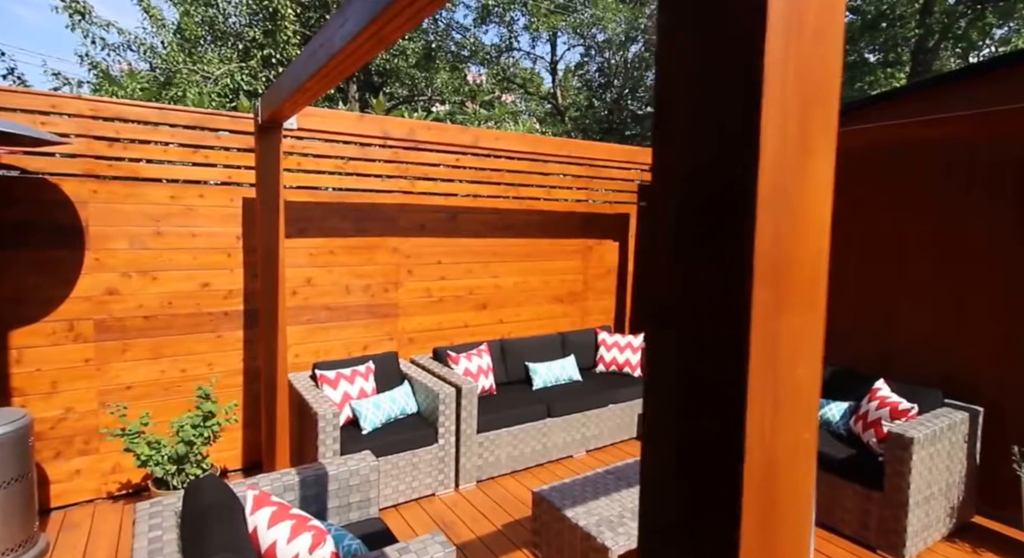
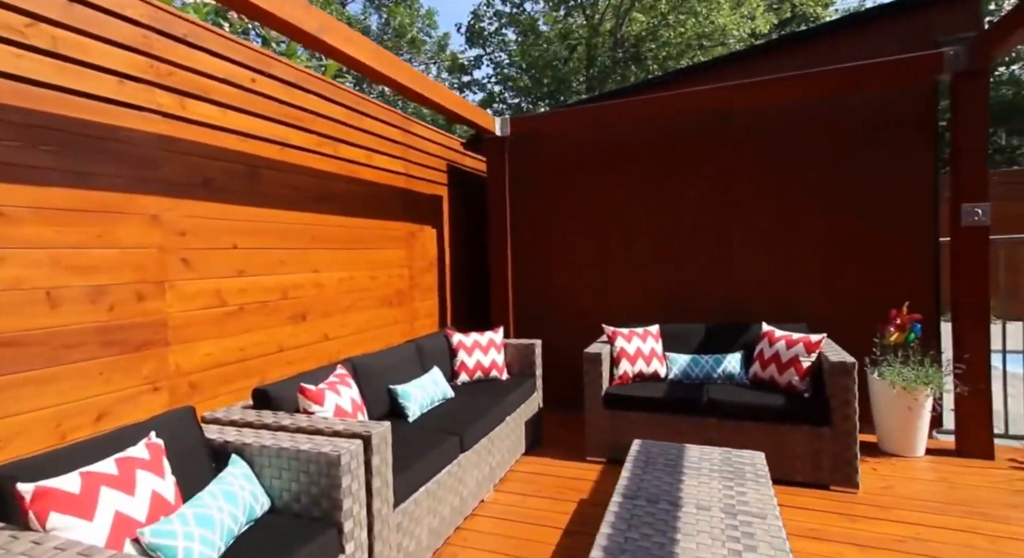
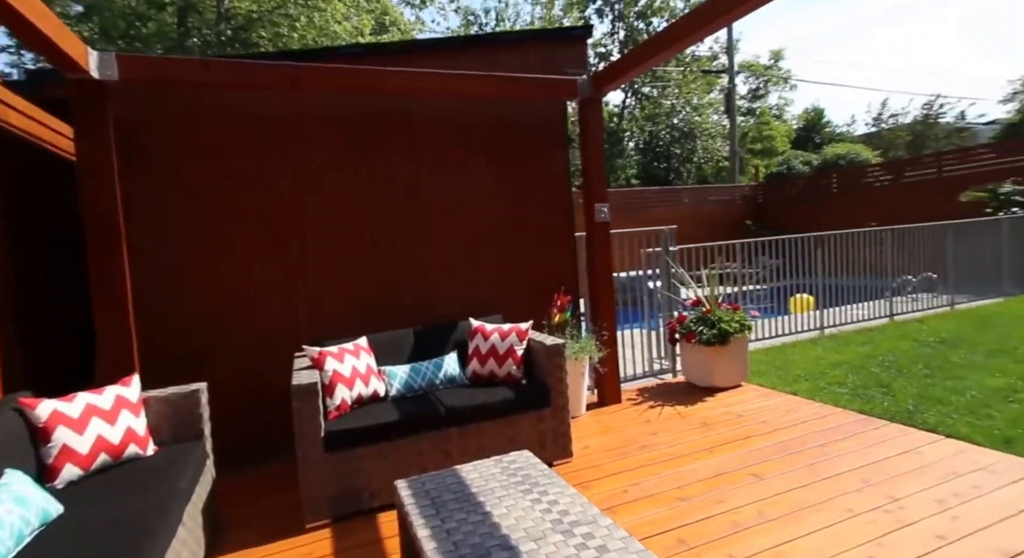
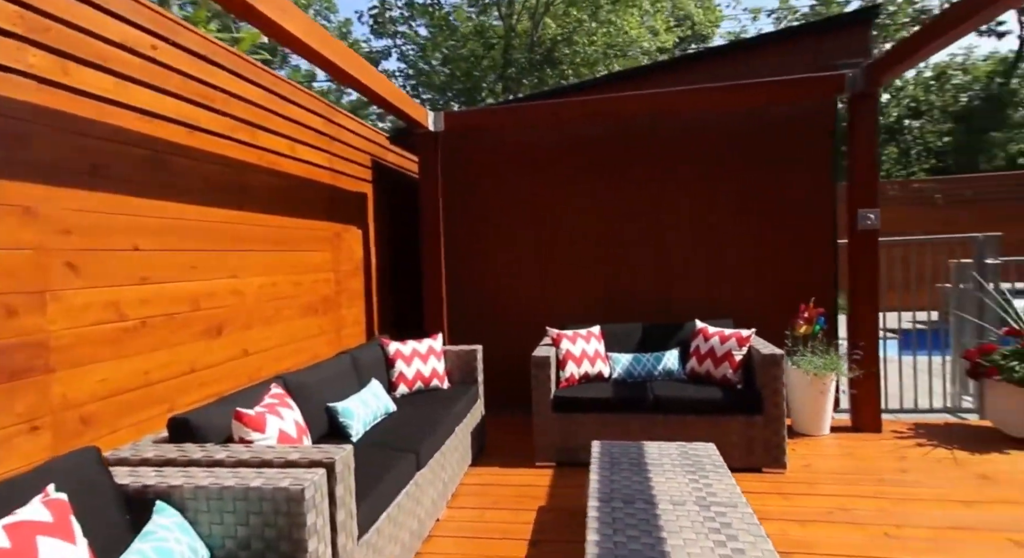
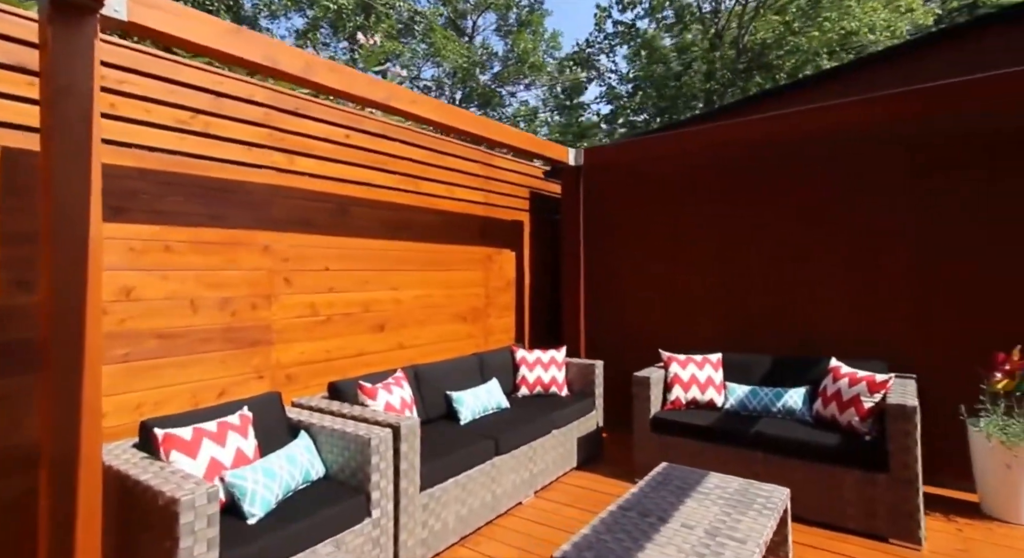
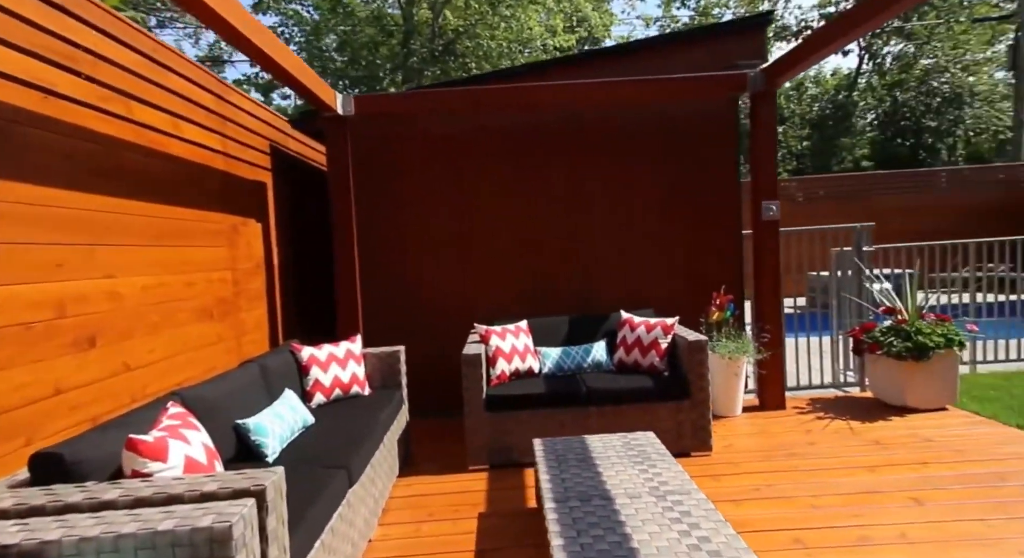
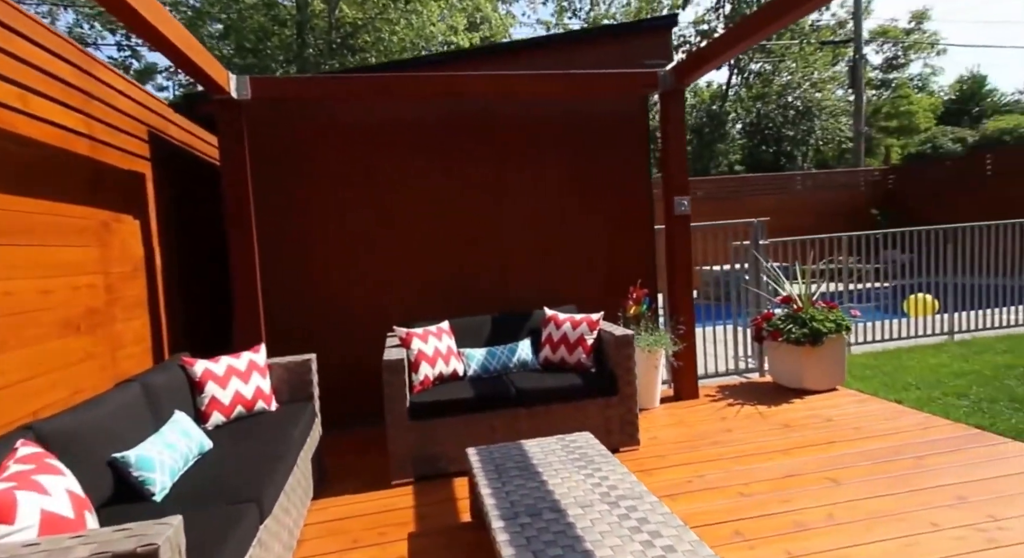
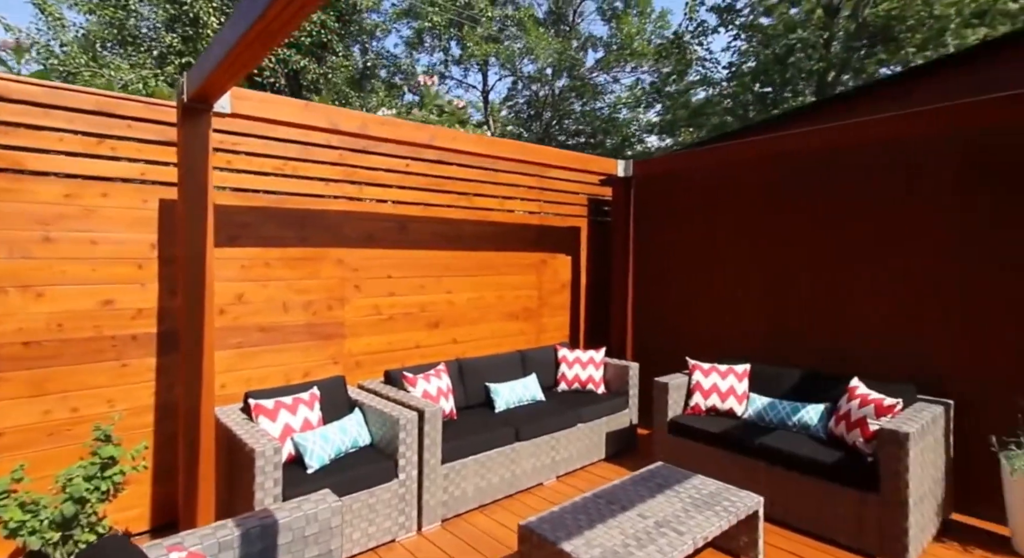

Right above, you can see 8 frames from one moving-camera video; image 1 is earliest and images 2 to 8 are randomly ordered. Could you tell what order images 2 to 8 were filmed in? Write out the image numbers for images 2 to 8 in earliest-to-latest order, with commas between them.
8, 5, 2, 4, 6, 7, 3
